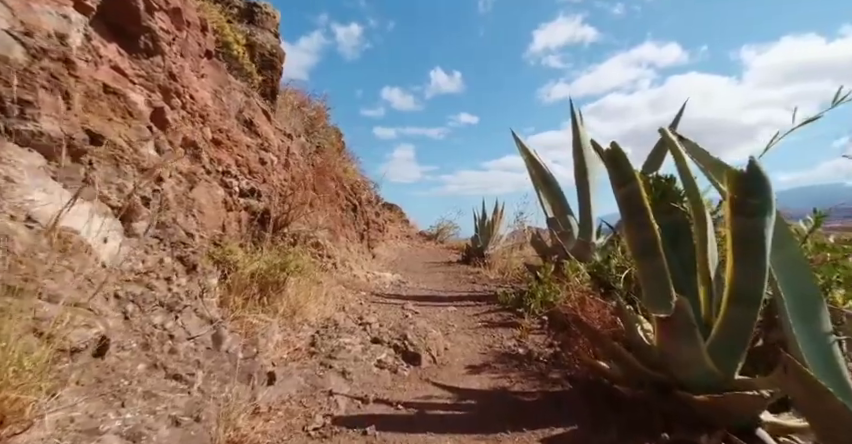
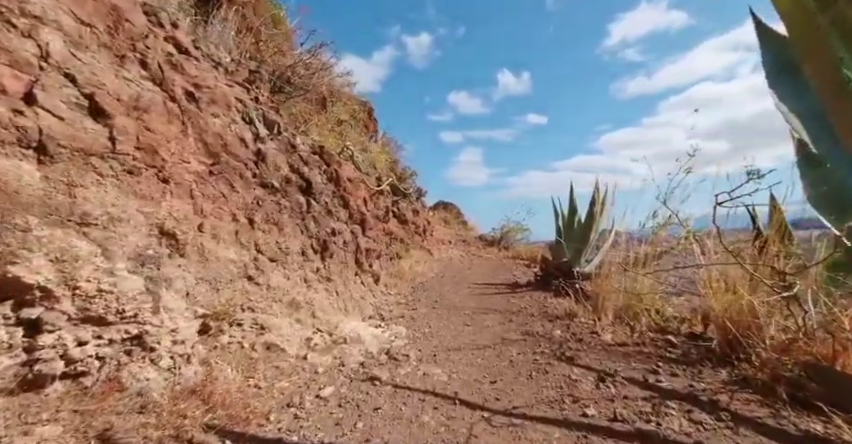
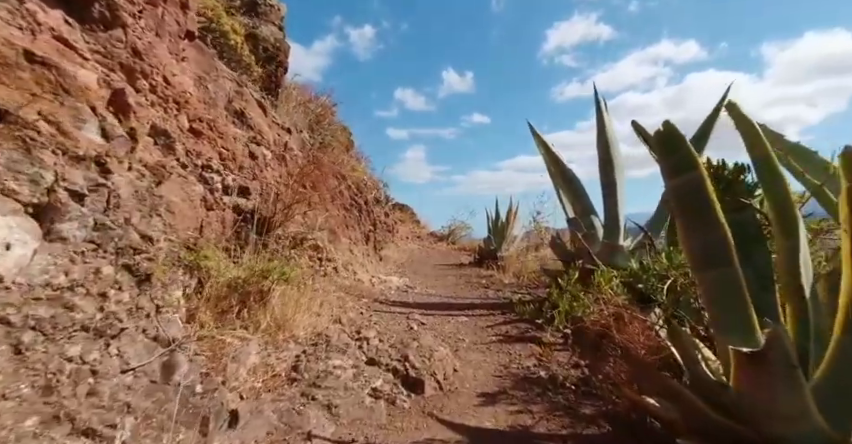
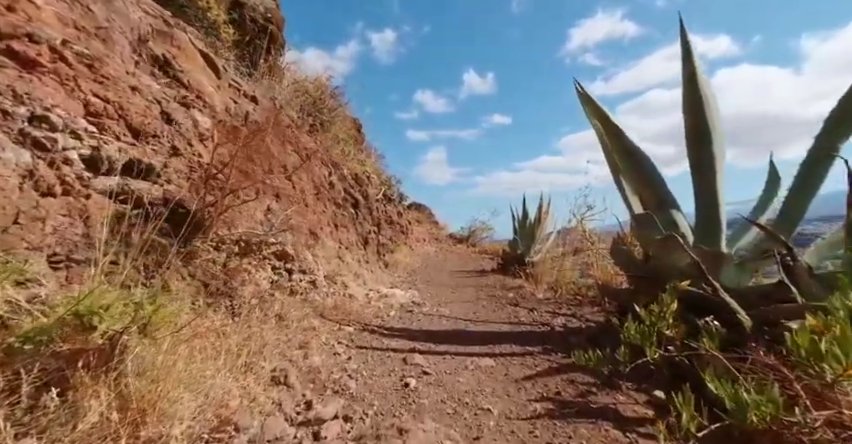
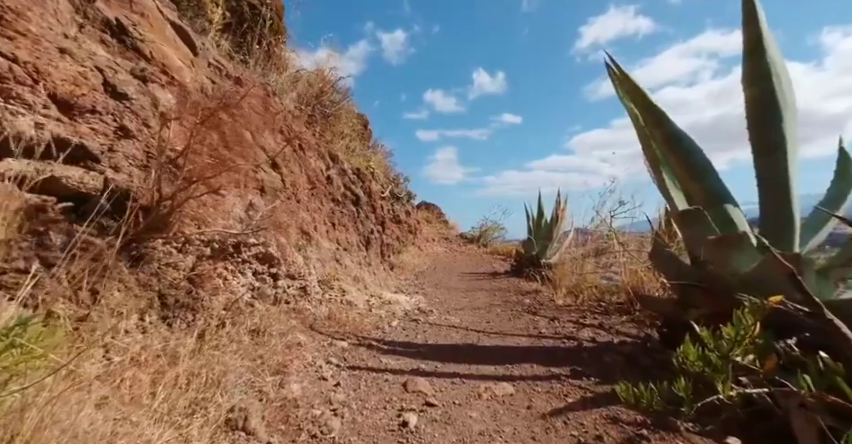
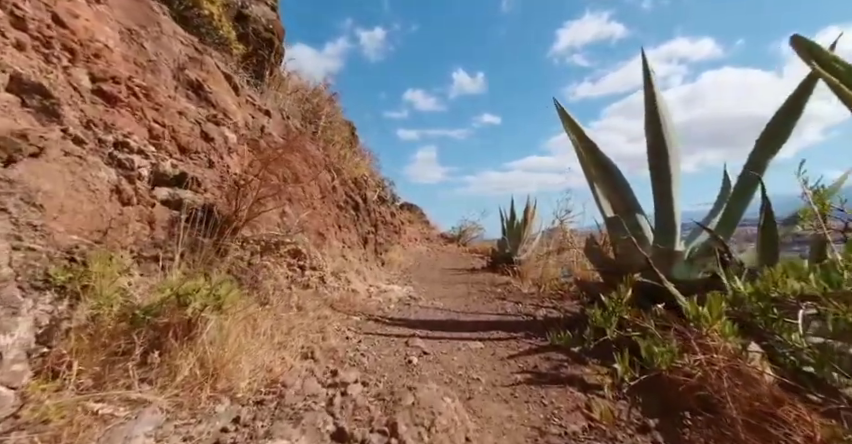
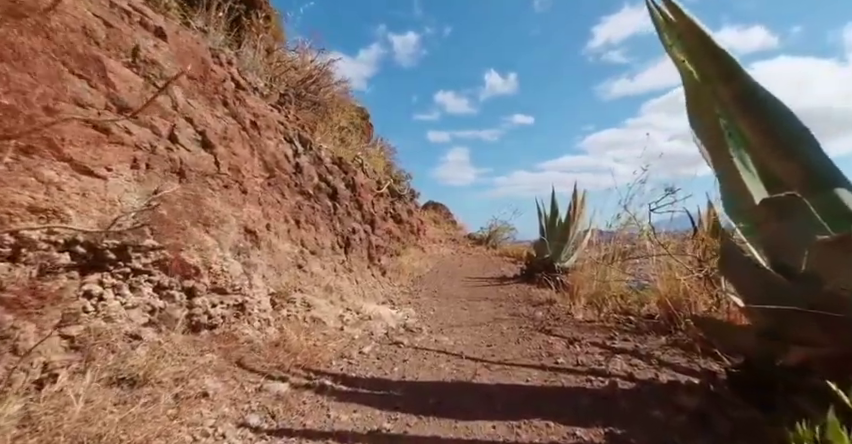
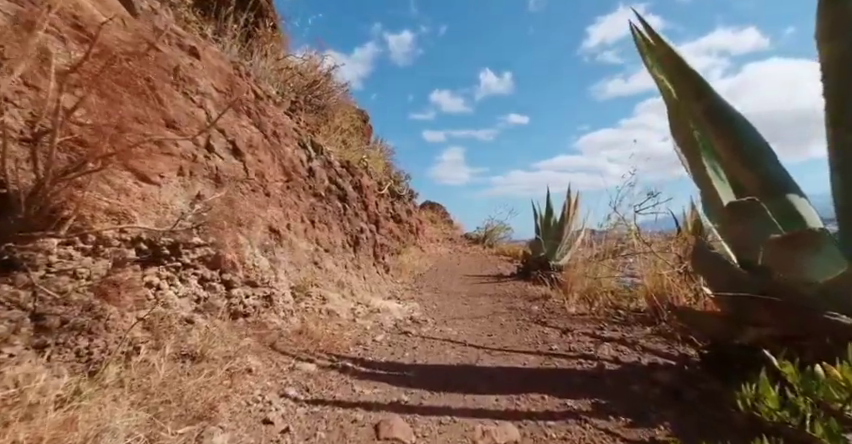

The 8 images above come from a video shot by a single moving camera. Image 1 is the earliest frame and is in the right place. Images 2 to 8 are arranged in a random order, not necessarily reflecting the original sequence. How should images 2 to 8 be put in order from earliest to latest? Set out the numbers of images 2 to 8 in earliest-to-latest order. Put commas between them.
3, 6, 4, 5, 8, 7, 2
